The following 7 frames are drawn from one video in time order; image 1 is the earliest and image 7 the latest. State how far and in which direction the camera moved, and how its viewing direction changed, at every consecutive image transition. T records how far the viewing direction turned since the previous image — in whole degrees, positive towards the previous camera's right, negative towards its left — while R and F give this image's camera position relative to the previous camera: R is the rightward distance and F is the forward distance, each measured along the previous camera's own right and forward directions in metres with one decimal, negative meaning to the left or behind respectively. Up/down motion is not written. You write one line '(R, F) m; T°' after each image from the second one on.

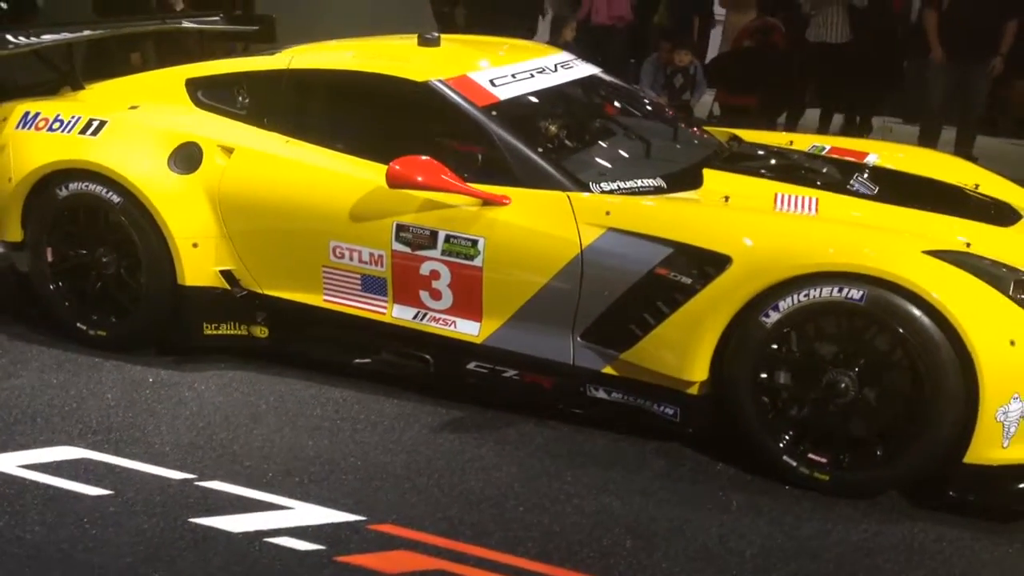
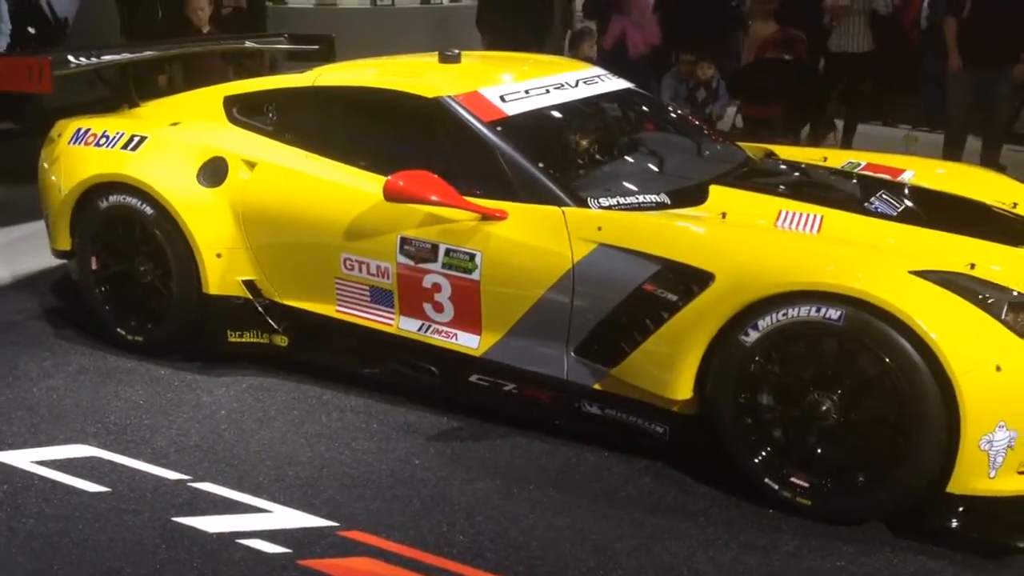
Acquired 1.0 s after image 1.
(+0.4, 0.0) m; -6°
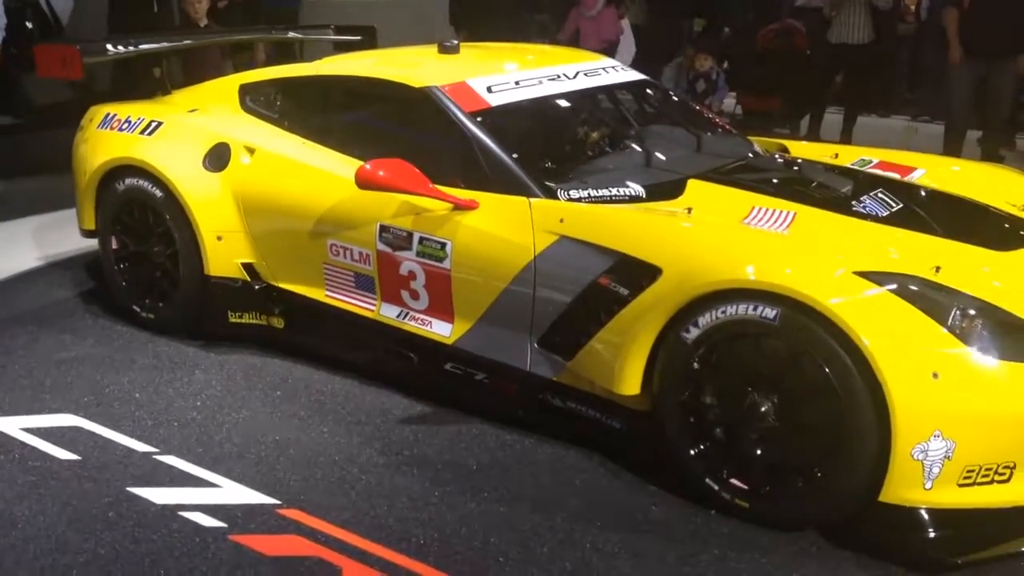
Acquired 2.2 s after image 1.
(+0.4, 0.0) m; -6°
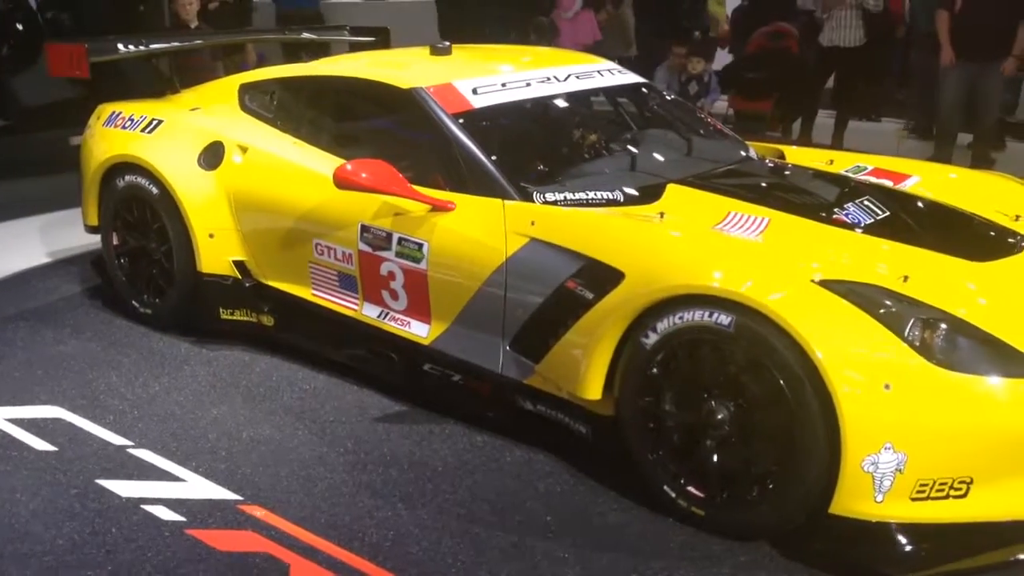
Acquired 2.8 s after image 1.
(+0.2, 0.0) m; -3°
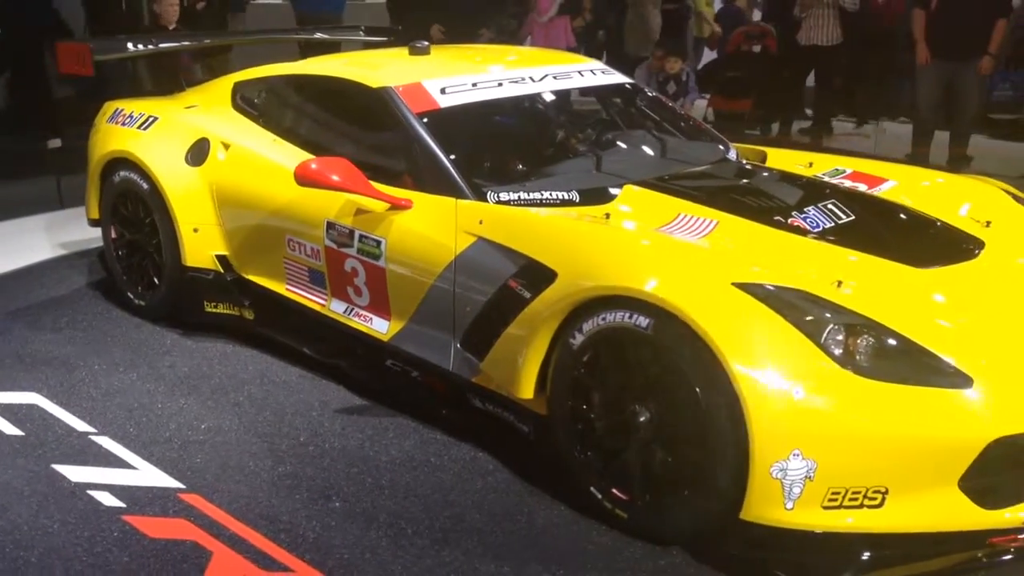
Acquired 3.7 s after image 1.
(+0.4, 0.0) m; -4°
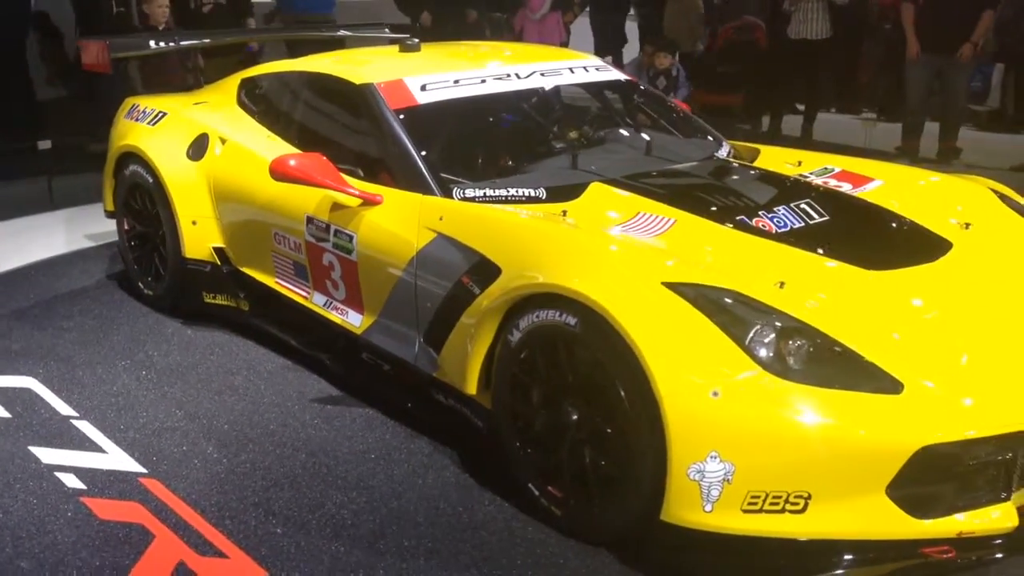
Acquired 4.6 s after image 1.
(+0.4, 0.0) m; -4°
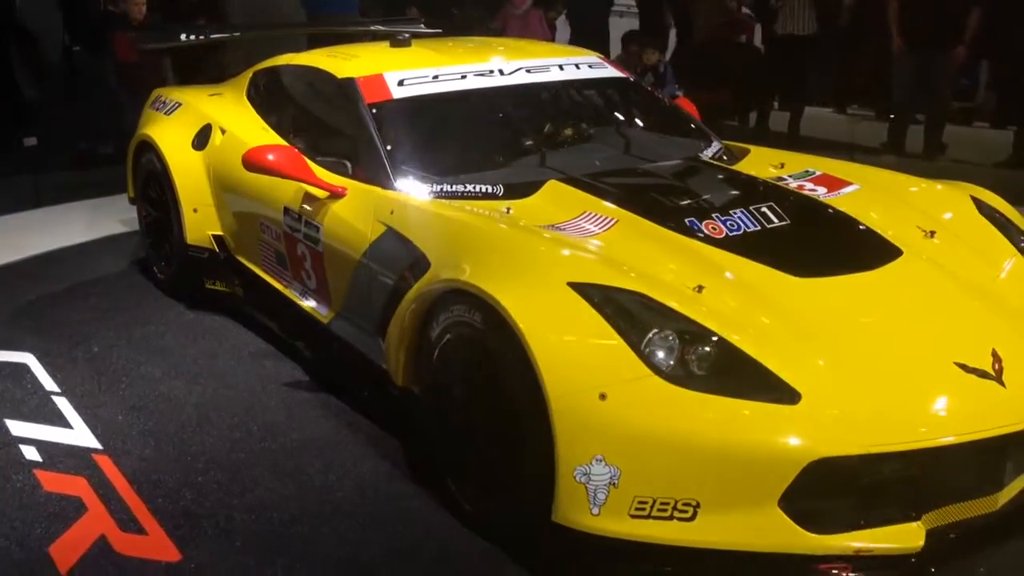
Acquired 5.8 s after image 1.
(+0.5, 0.0) m; -6°
